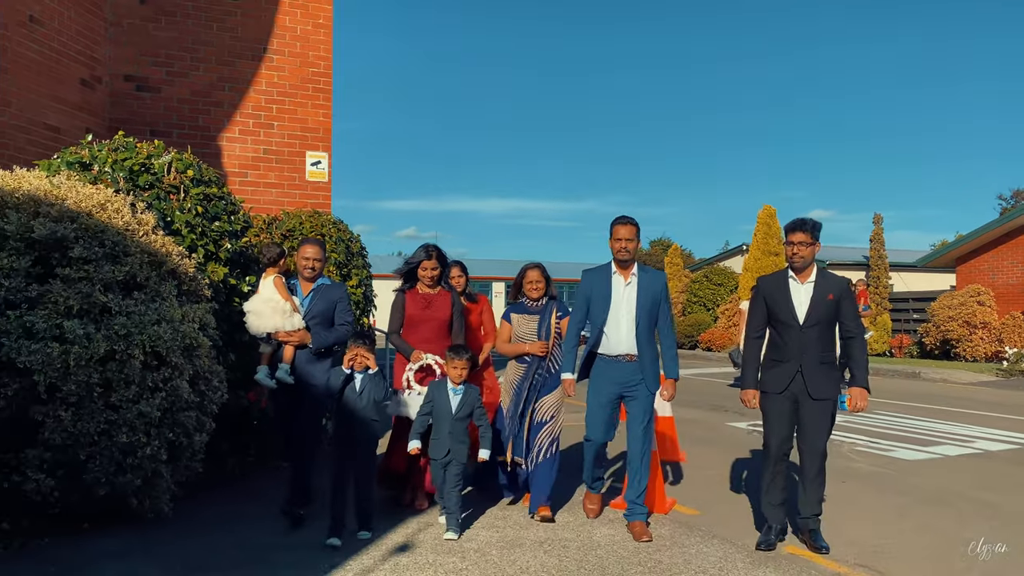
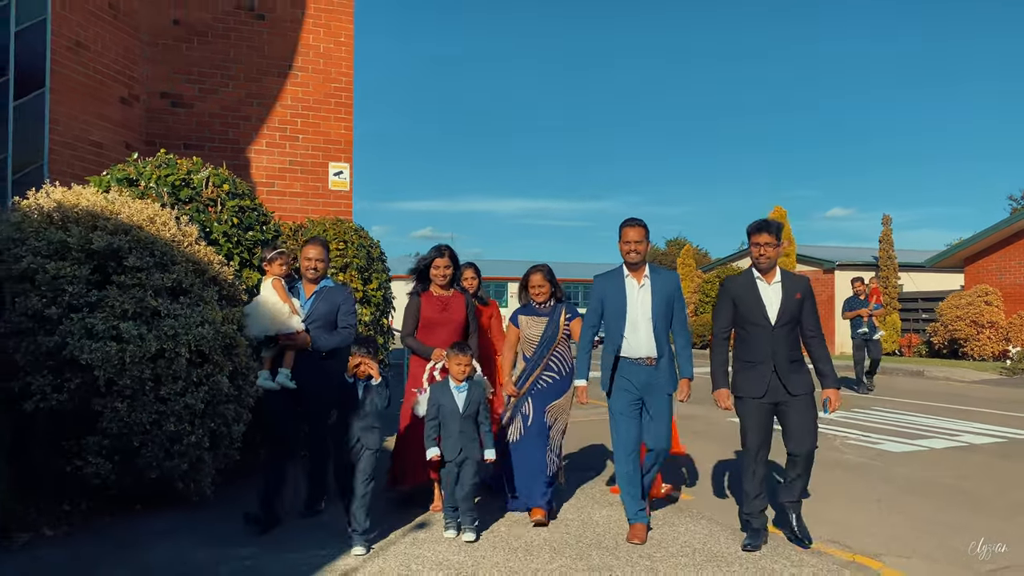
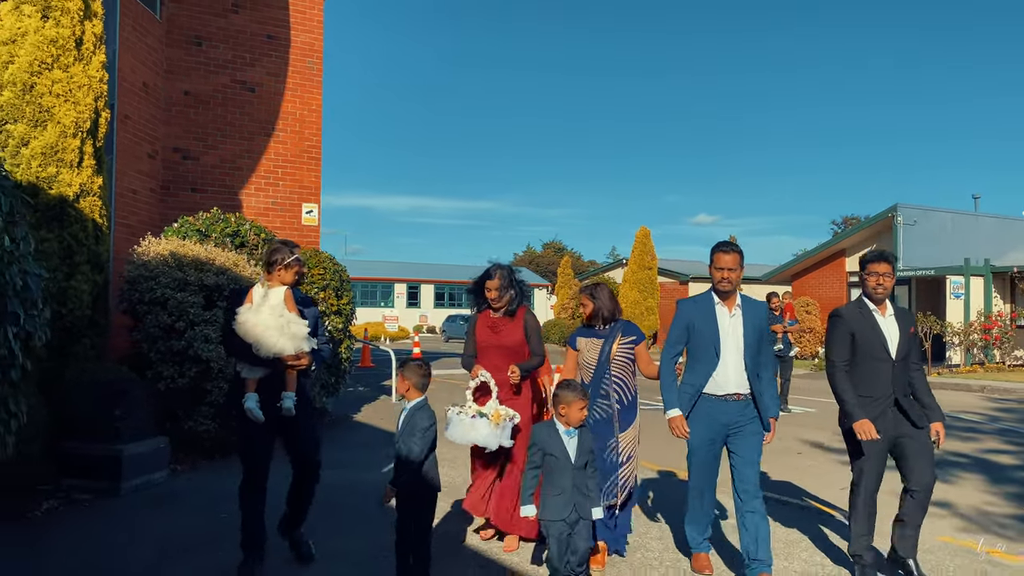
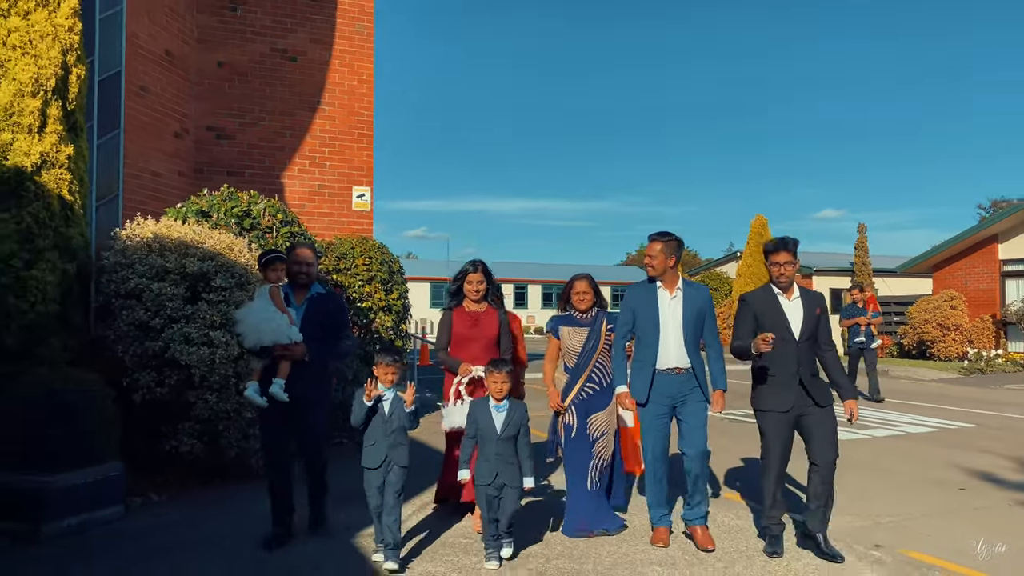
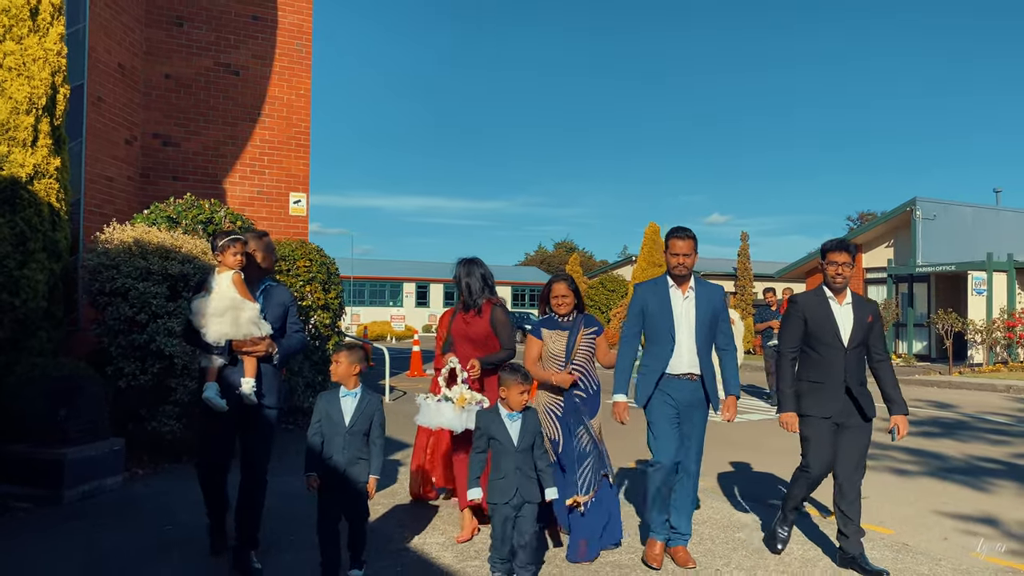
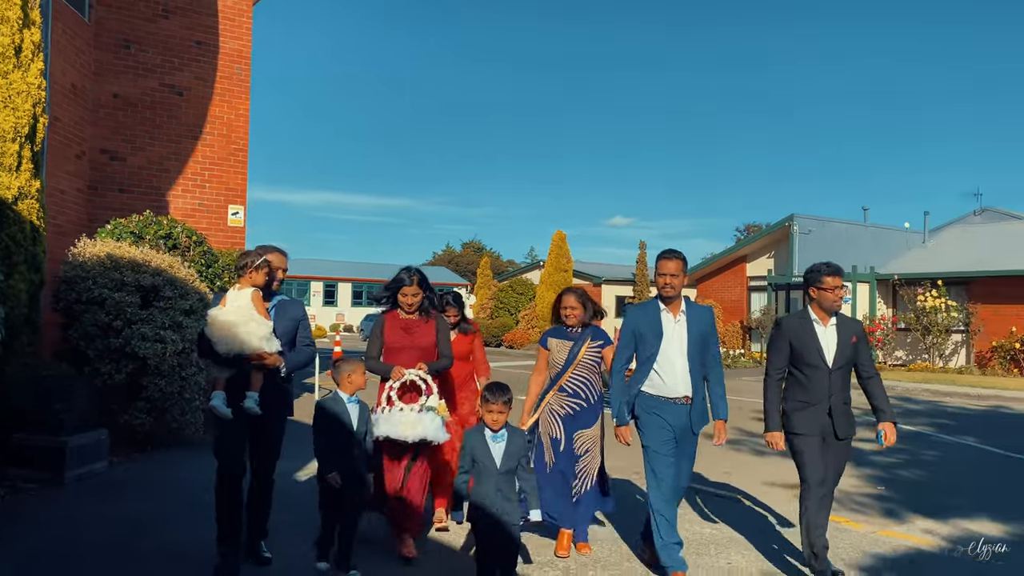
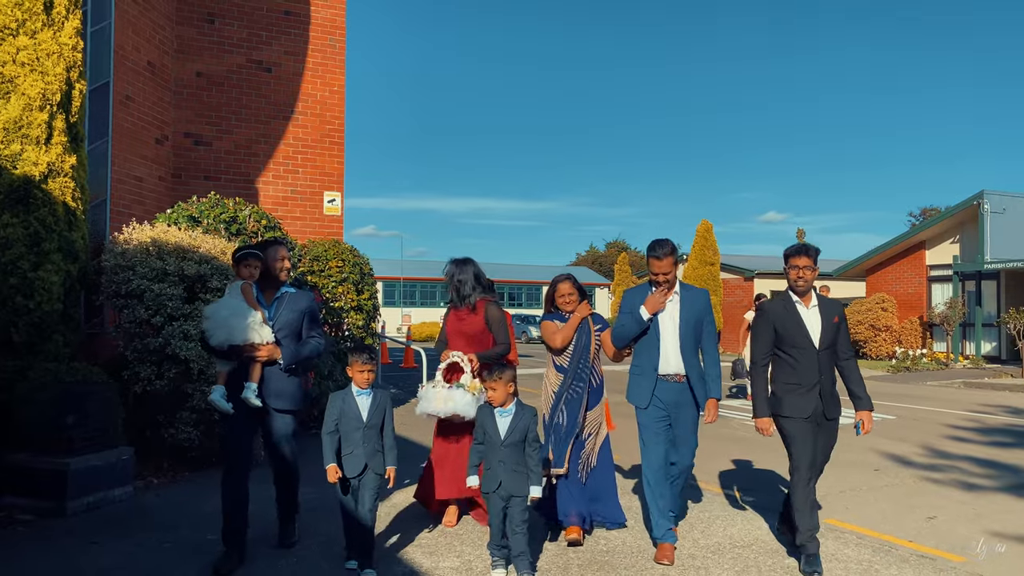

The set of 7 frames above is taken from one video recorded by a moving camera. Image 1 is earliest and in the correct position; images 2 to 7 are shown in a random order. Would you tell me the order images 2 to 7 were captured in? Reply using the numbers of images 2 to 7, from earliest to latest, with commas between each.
2, 4, 7, 5, 3, 6
